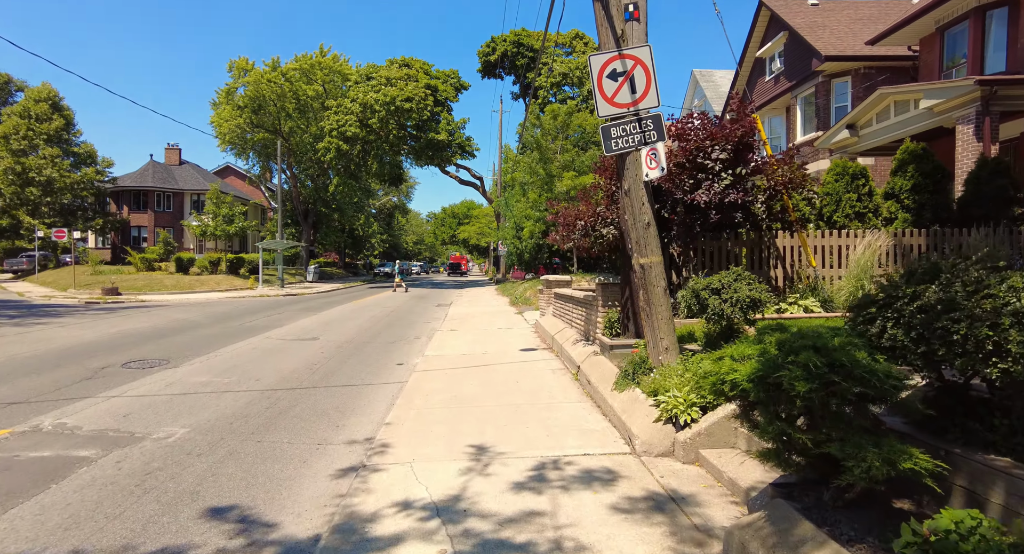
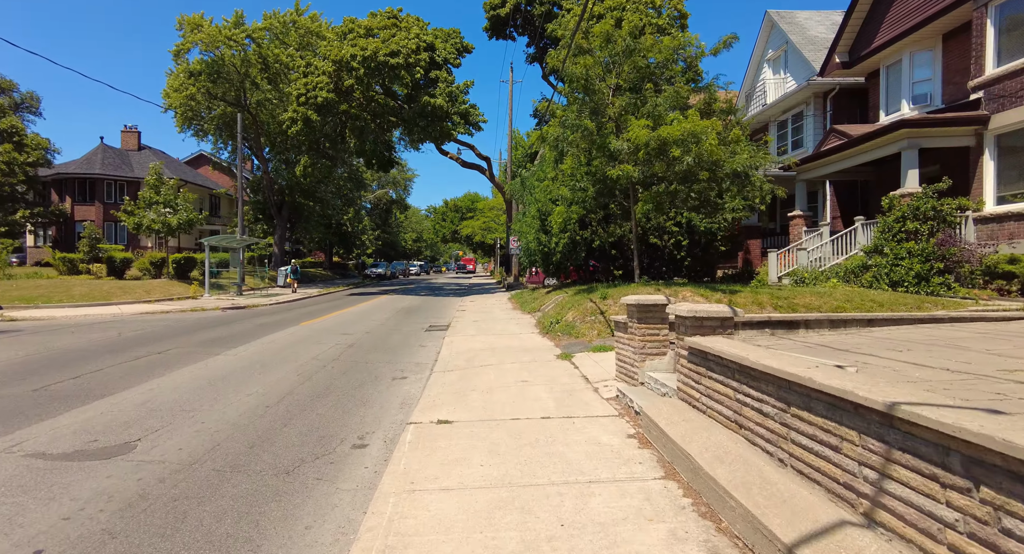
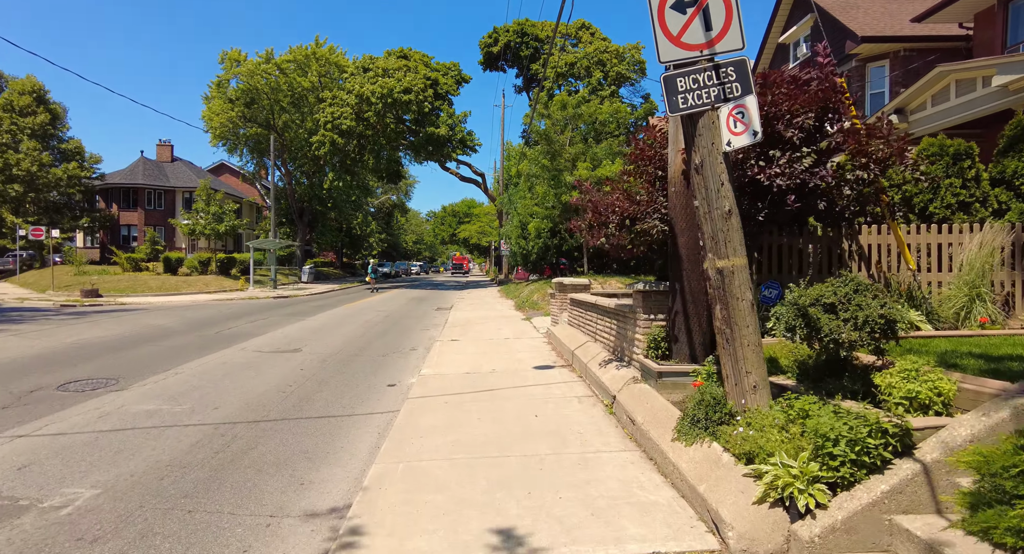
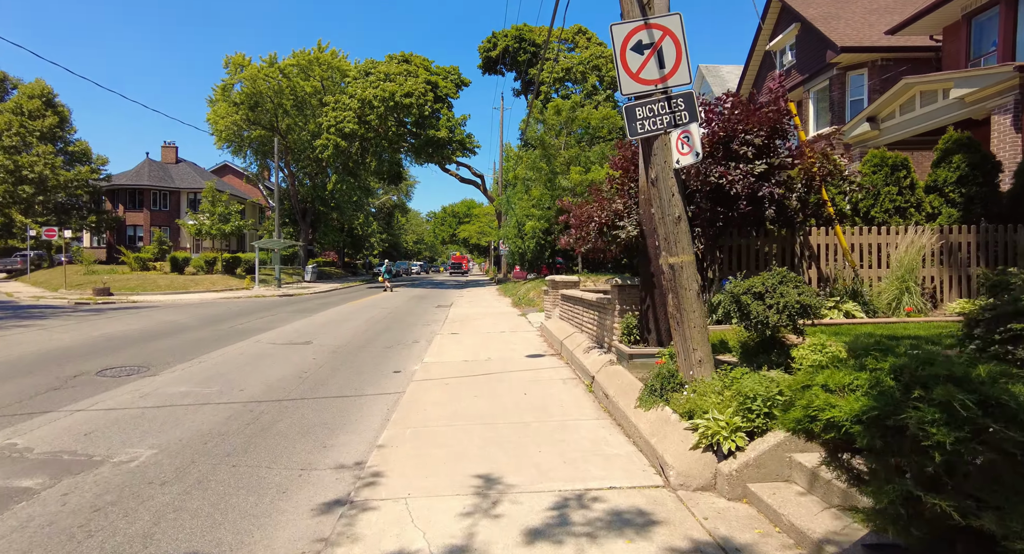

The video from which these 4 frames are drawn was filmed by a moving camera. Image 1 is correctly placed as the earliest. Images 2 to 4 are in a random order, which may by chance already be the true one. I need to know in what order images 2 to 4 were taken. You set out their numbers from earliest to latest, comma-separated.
4, 3, 2
